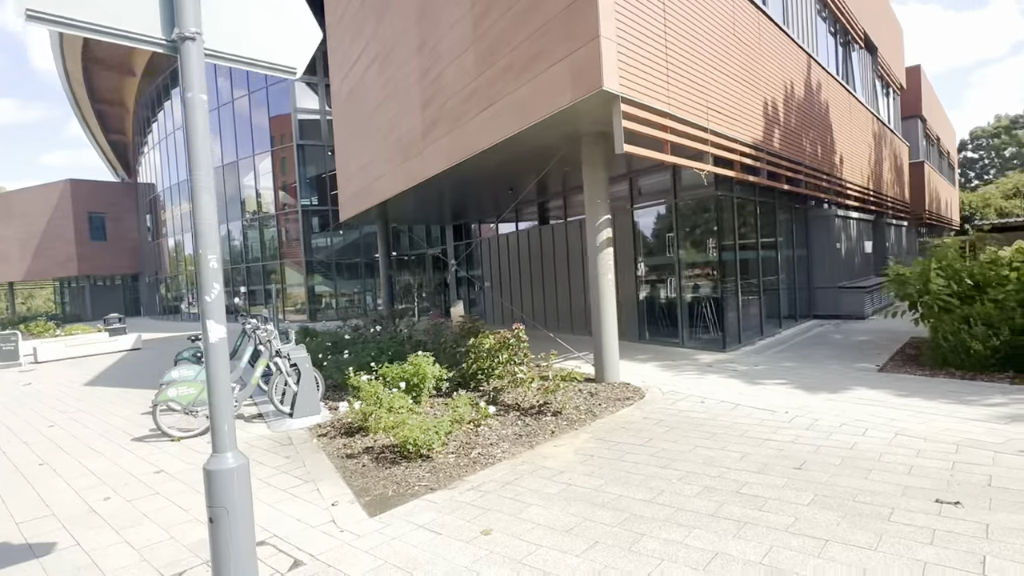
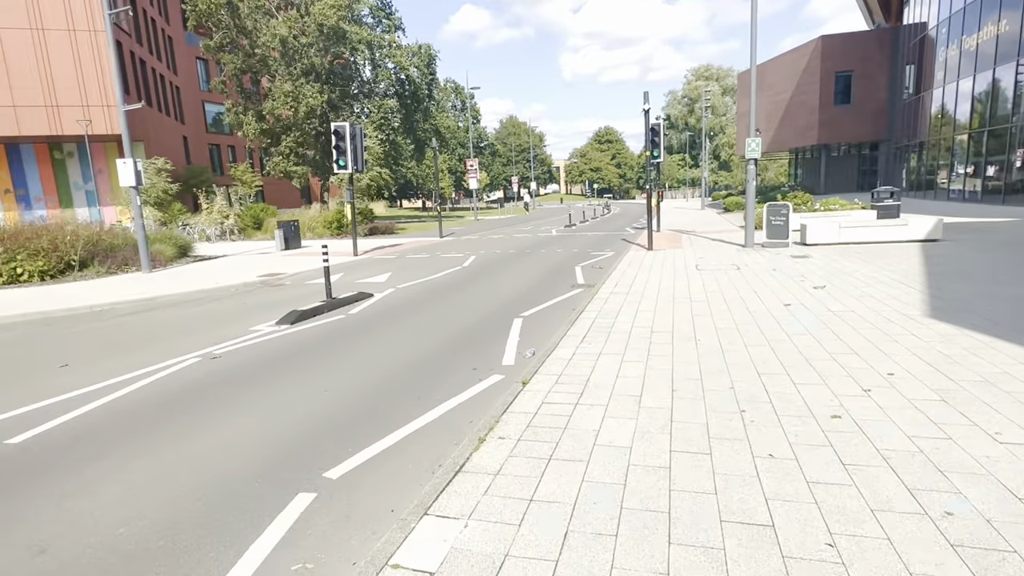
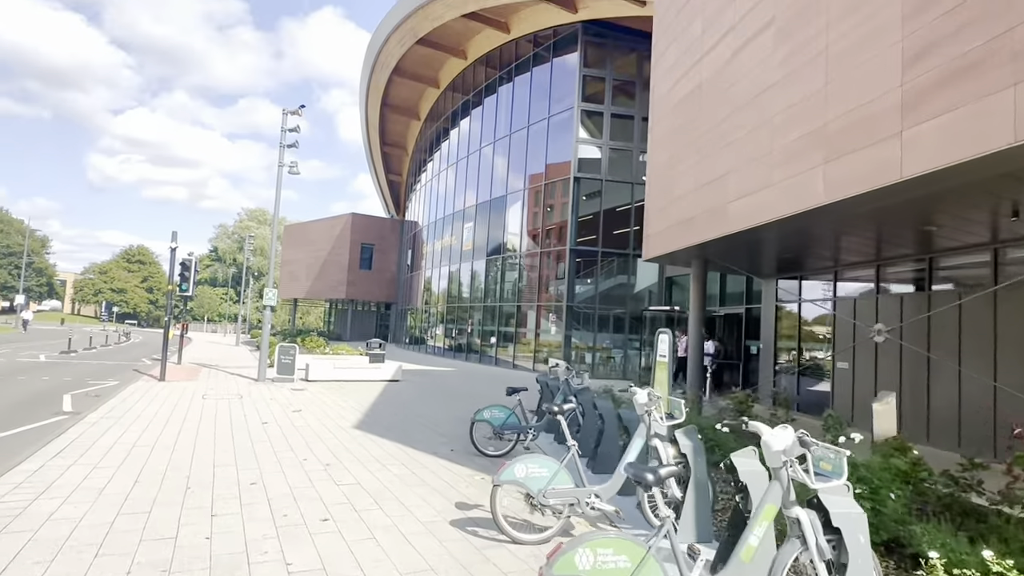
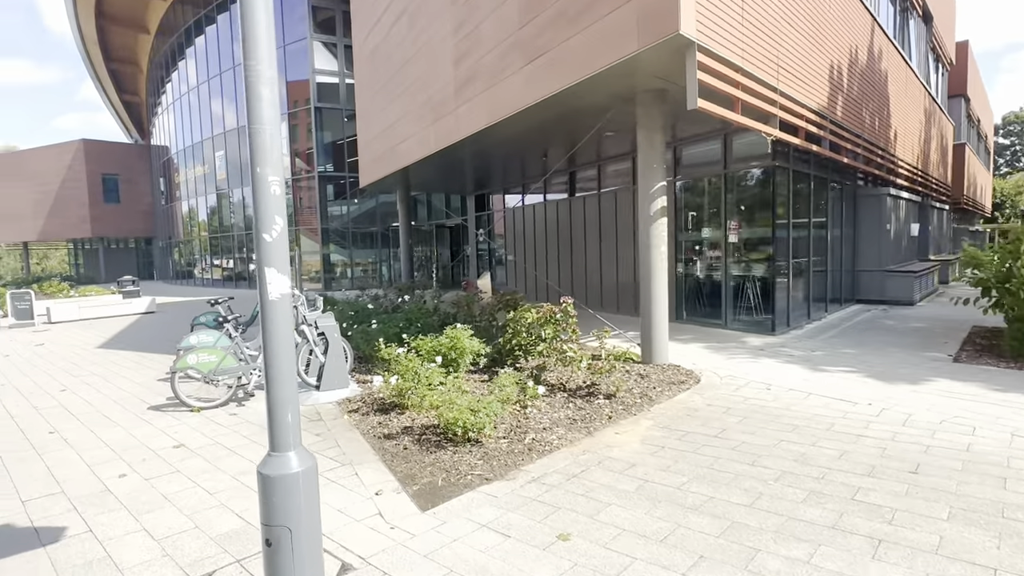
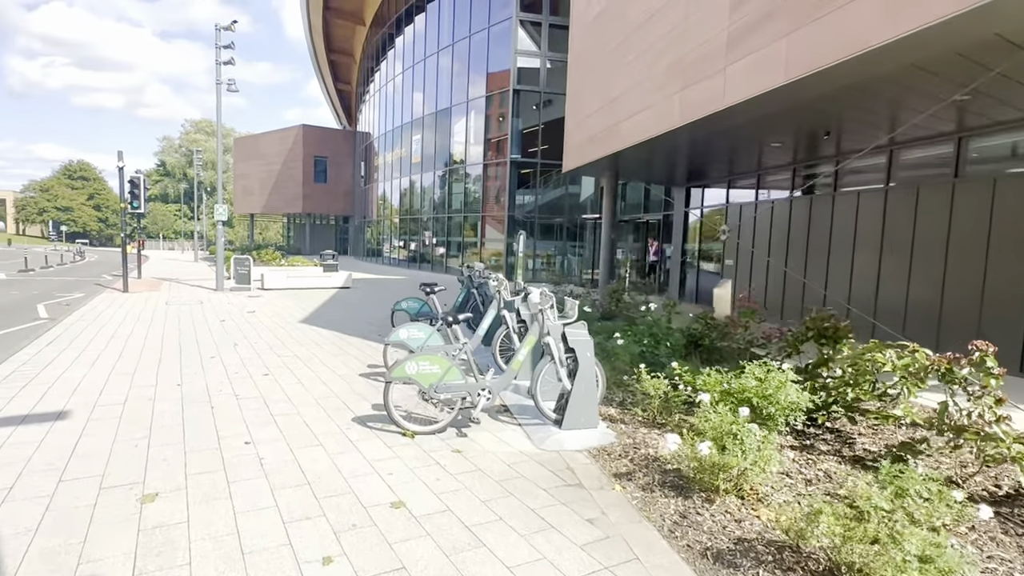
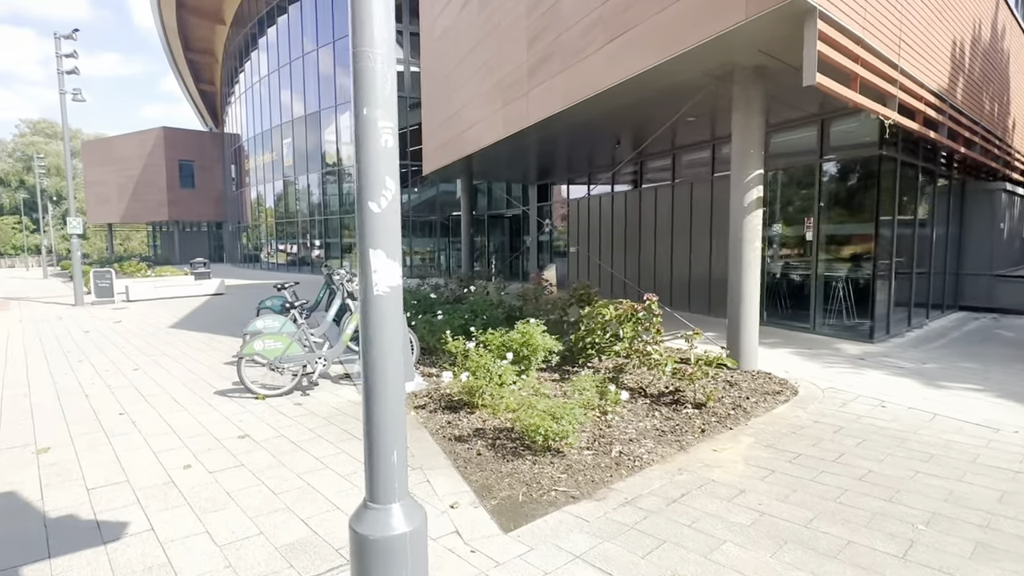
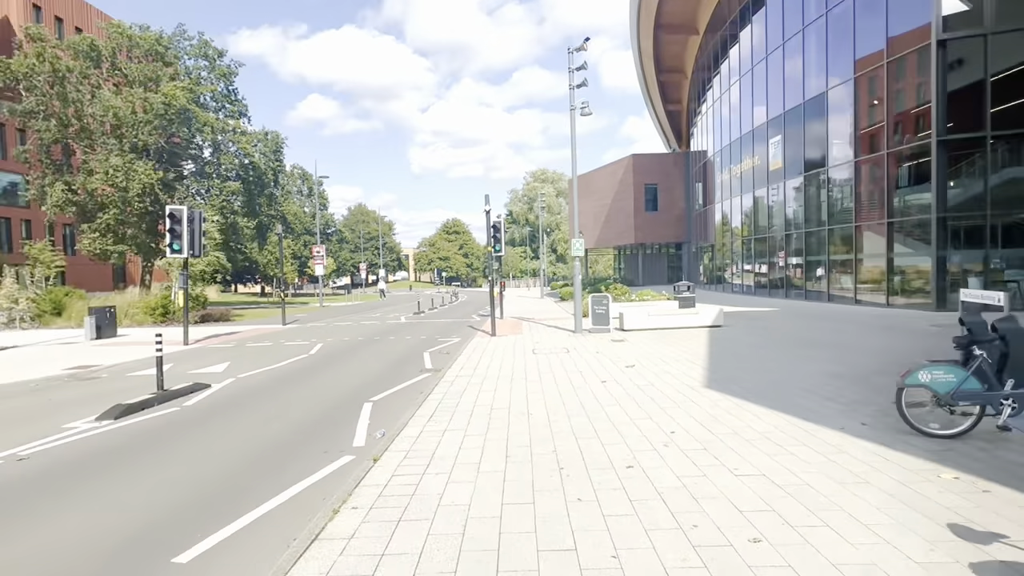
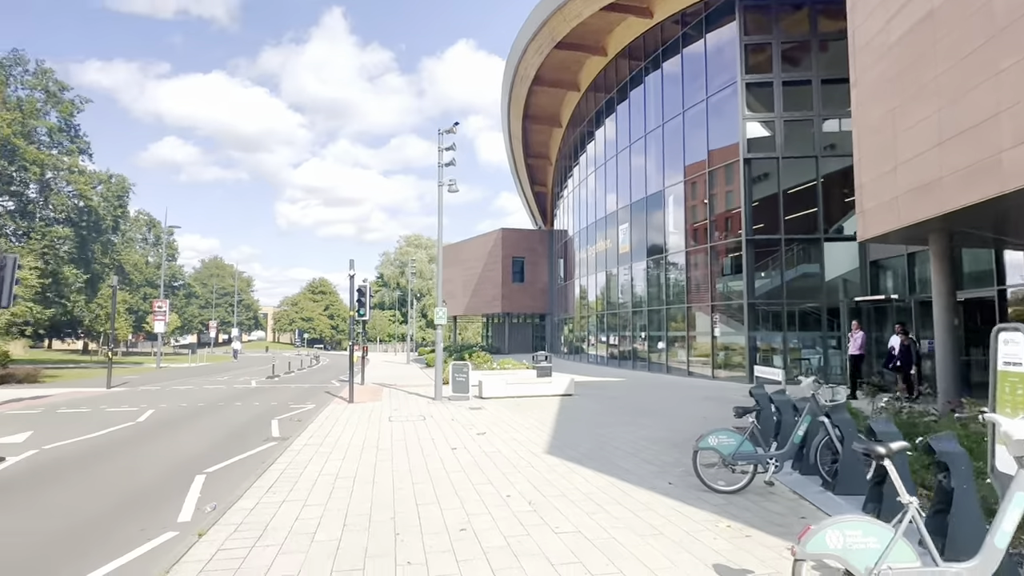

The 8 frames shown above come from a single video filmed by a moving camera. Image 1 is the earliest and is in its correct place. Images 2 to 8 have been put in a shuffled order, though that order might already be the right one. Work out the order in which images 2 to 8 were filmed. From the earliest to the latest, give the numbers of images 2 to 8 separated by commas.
4, 6, 5, 3, 8, 7, 2
